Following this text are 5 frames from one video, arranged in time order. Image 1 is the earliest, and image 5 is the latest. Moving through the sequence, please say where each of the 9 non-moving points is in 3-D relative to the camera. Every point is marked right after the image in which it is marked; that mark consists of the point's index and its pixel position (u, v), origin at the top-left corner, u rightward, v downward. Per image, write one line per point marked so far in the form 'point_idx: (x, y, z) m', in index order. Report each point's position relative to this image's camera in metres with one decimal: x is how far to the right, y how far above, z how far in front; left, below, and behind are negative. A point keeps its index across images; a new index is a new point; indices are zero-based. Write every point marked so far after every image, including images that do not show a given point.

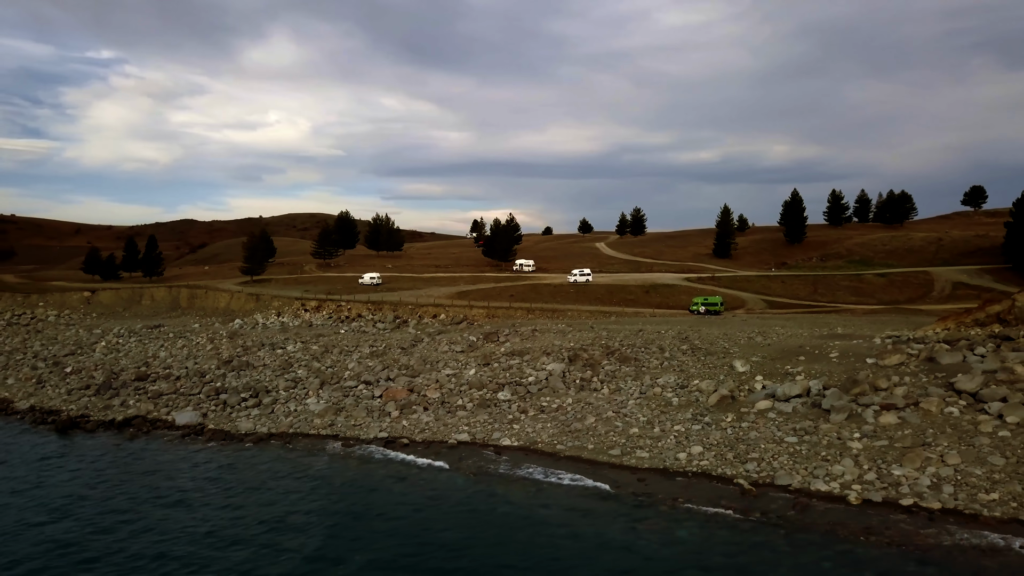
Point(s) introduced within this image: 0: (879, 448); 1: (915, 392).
0: (+6.8, -3.0, +15.3) m
1: (+8.8, -2.3, +18.0) m
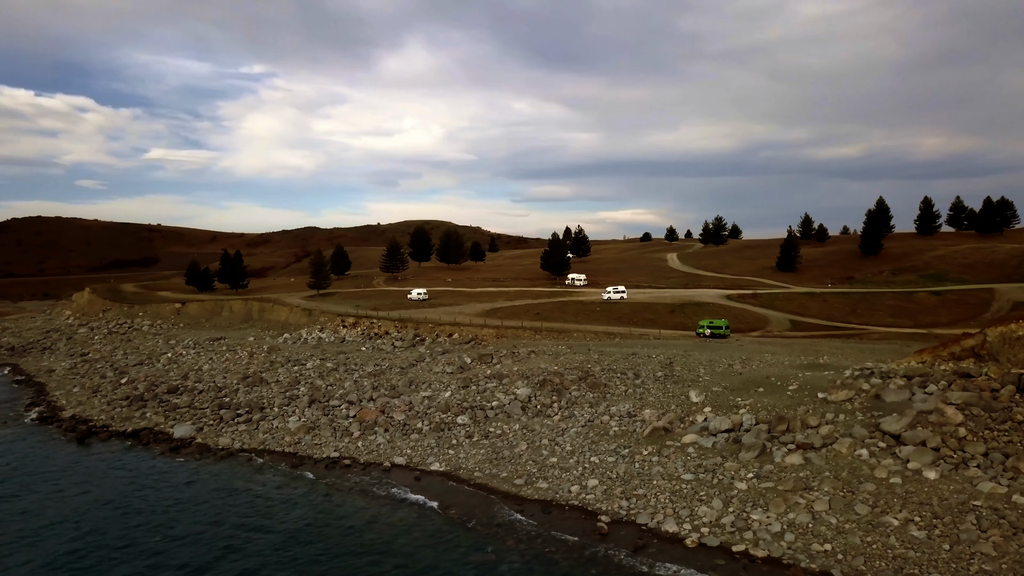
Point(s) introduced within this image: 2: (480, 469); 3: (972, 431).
0: (+4.7, -3.8, +15.5) m
1: (+7.1, -3.1, +17.8) m
2: (-0.7, -4.1, +18.6) m
3: (+9.3, -2.9, +16.6) m
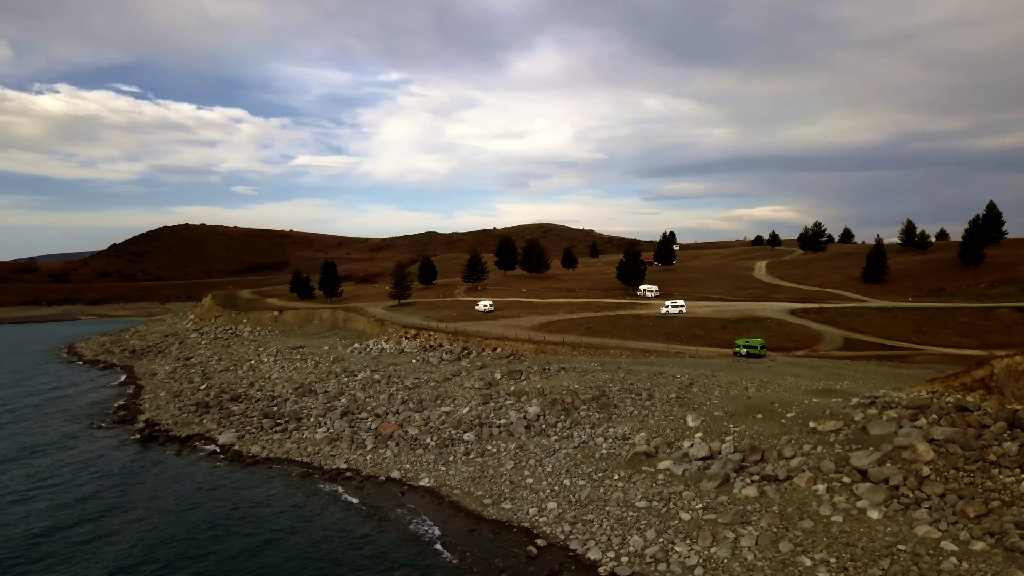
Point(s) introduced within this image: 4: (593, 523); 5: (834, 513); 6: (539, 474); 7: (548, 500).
0: (+3.6, -4.5, +15.8) m
1: (+6.4, -3.8, +17.7) m
2: (-1.2, -4.8, +19.7) m
3: (+8.4, -3.6, +16.2) m
4: (+1.6, -4.7, +16.4) m
5: (+6.1, -4.2, +15.4) m
6: (+0.7, -4.5, +19.7) m
7: (+0.8, -4.7, +17.9) m
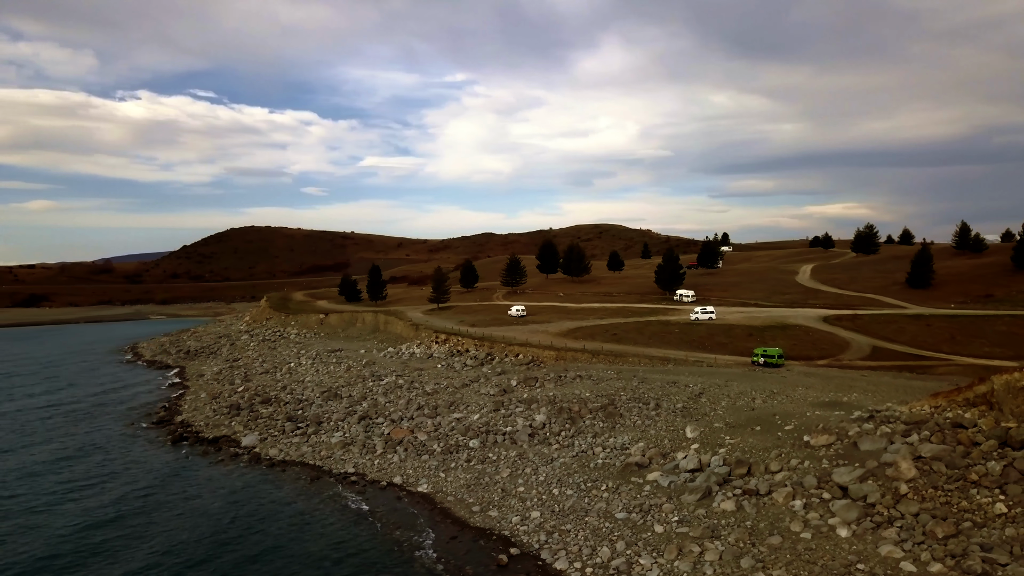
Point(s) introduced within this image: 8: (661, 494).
0: (+3.1, -4.8, +16.0) m
1: (+6.0, -4.1, +17.7) m
2: (-1.4, -5.1, +20.3) m
3: (+7.9, -3.9, +16.0) m
4: (+1.2, -5.0, +16.8) m
5: (+5.5, -4.6, +15.5) m
6: (+0.5, -4.8, +20.2) m
7: (+0.5, -5.0, +18.4) m
8: (+3.3, -4.6, +18.3) m
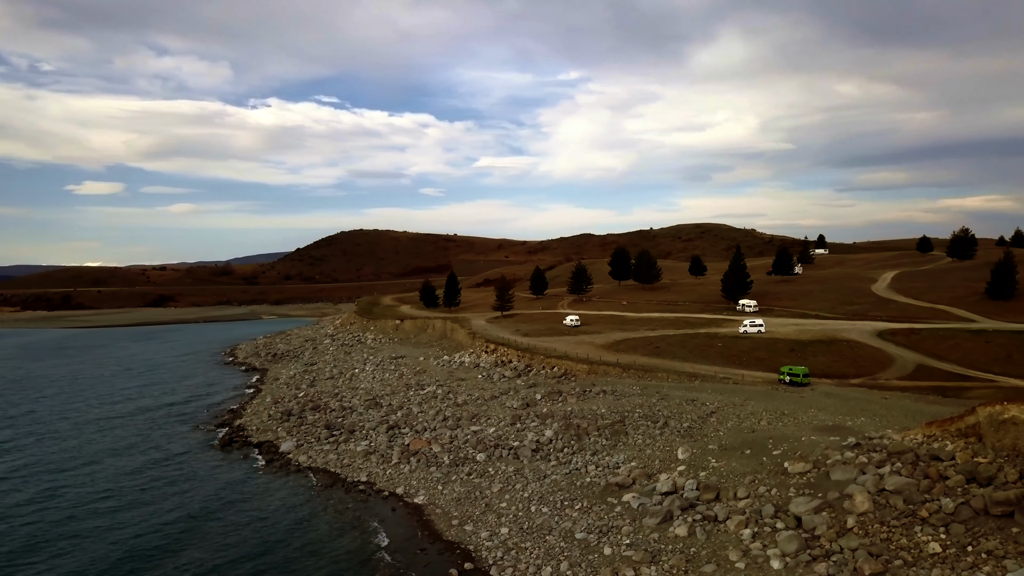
0: (+2.1, -5.4, +16.6) m
1: (+5.2, -4.8, +17.9) m
2: (-1.8, -5.7, +21.5) m
3: (+6.9, -4.6, +16.0) m
4: (+0.3, -5.7, +17.6) m
5: (+4.4, -5.2, +15.7) m
6: (+0.1, -5.4, +21.1) m
7: (-0.2, -5.6, +19.3) m
8: (+2.7, -5.2, +18.9) m
